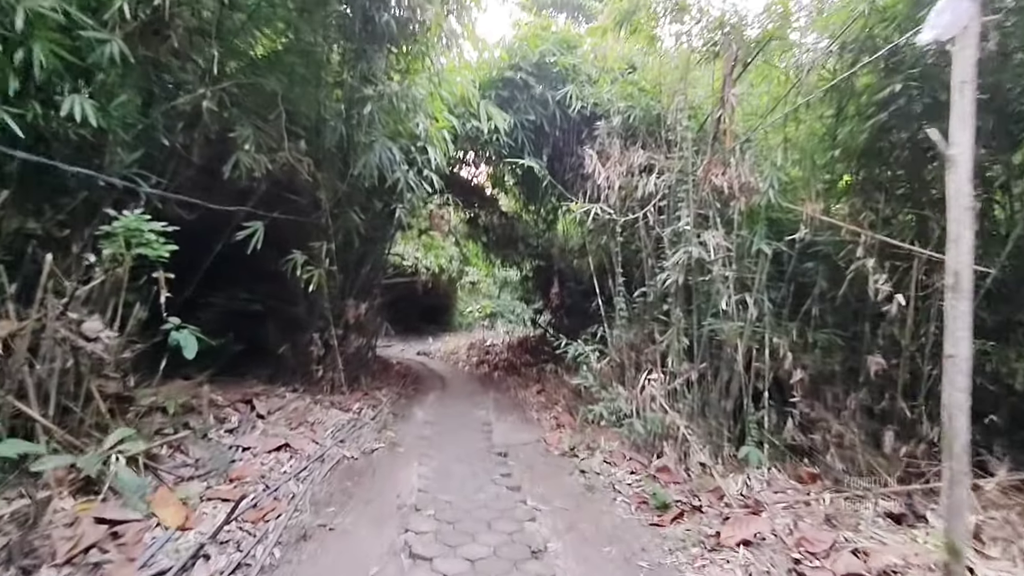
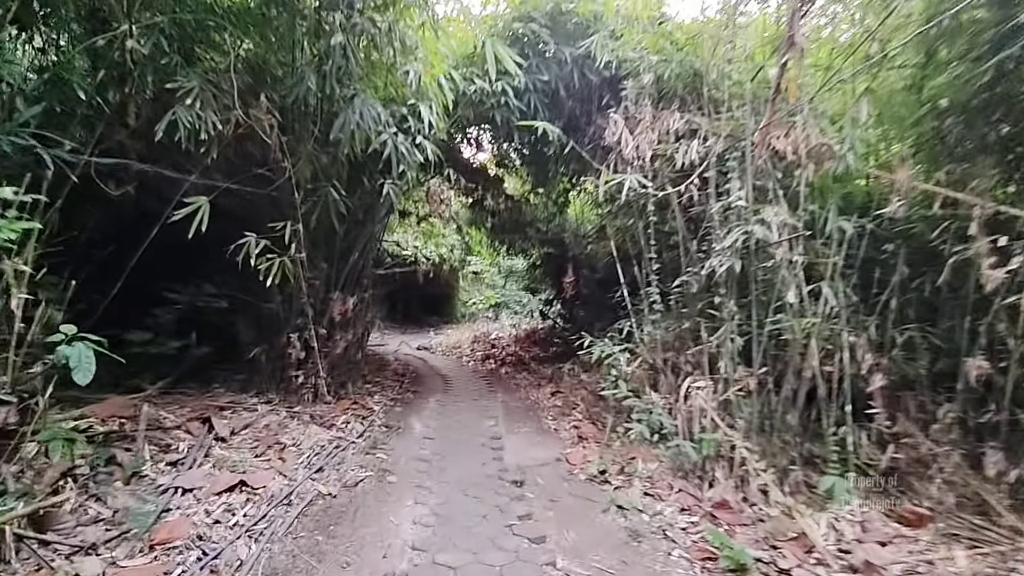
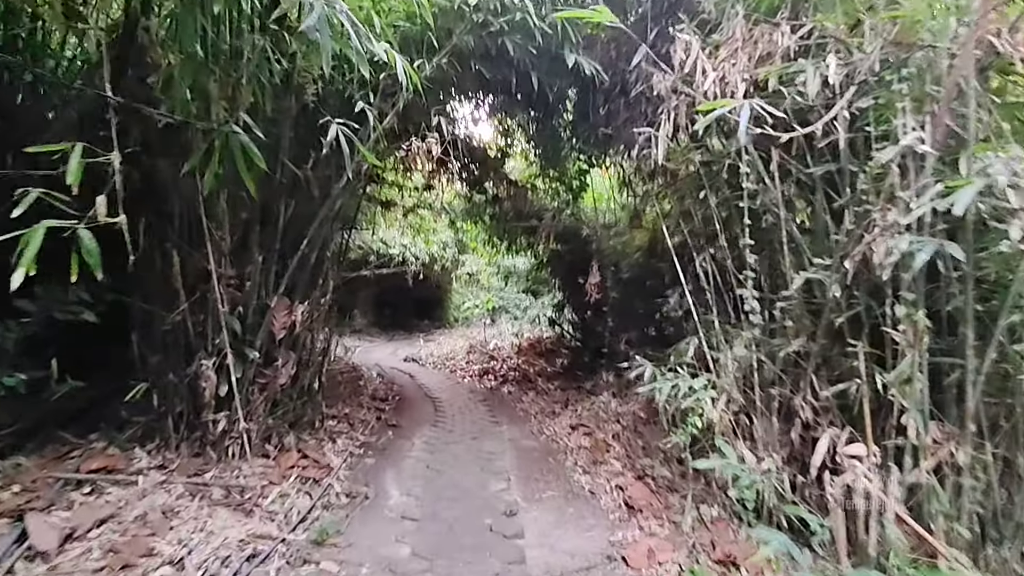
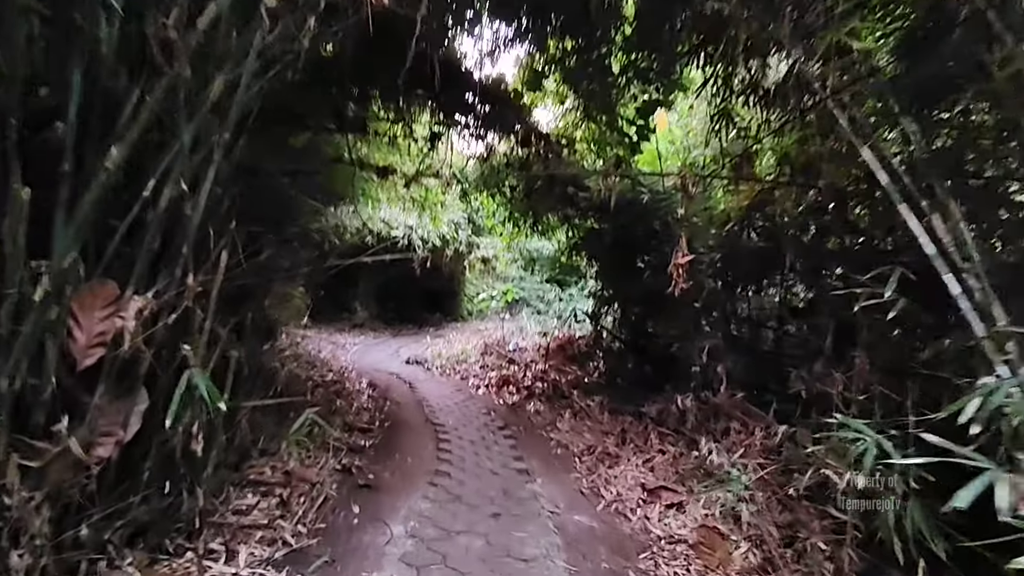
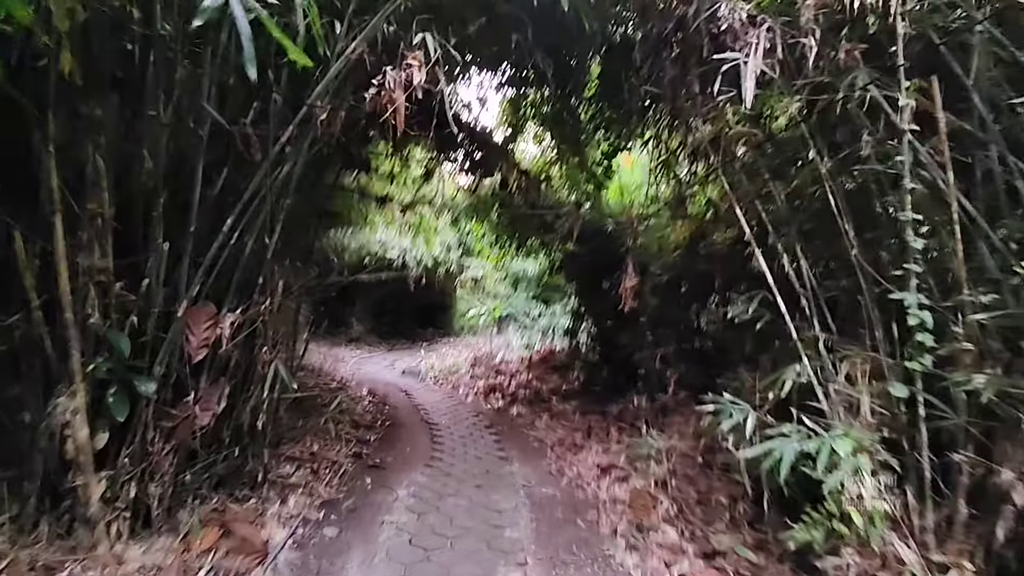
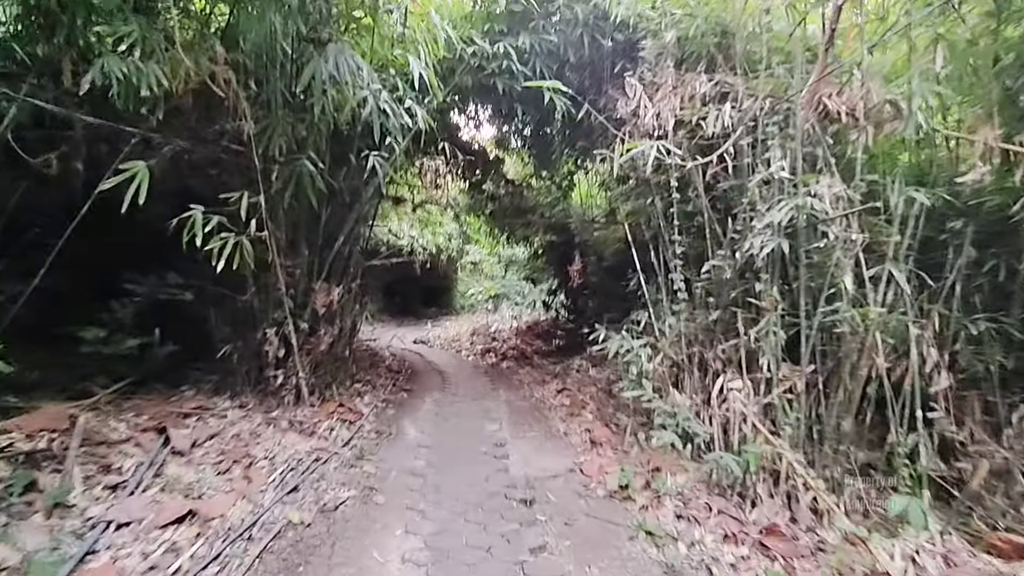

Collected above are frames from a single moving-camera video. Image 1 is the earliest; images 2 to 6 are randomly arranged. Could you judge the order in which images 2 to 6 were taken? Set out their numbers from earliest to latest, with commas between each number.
2, 6, 3, 5, 4
